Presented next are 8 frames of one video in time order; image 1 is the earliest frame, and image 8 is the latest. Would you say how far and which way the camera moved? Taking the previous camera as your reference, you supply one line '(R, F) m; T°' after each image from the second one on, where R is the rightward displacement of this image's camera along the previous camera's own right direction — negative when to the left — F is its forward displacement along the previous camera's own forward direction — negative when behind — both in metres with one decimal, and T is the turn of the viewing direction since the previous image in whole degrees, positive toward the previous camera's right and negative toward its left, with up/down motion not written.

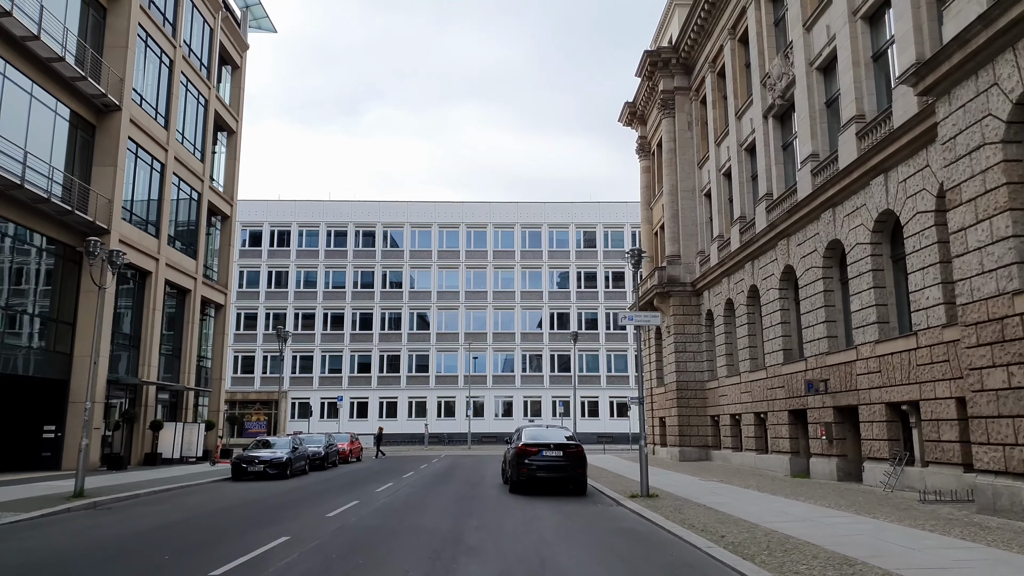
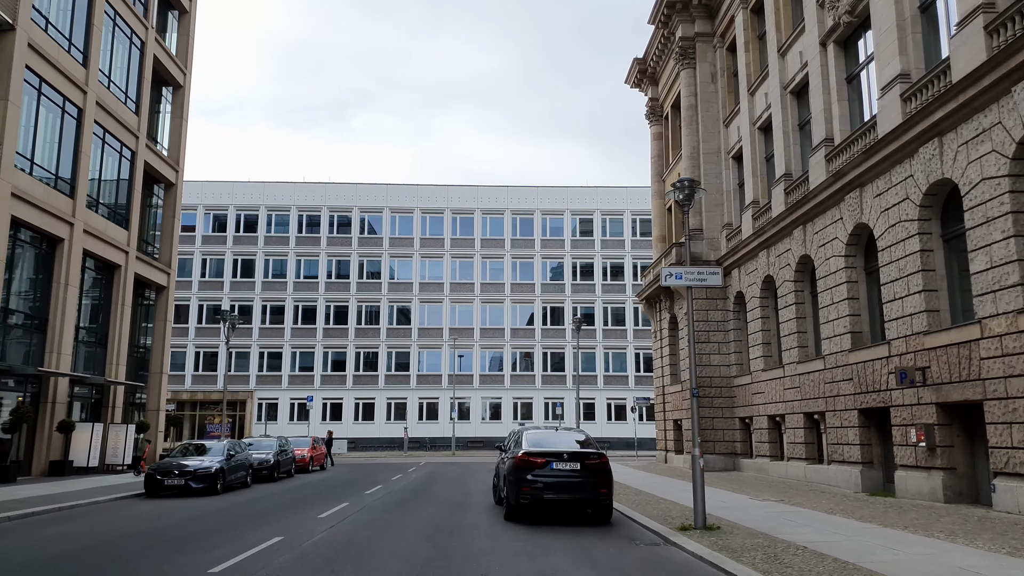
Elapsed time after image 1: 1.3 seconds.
(-0.2, +5.2) m; +1°
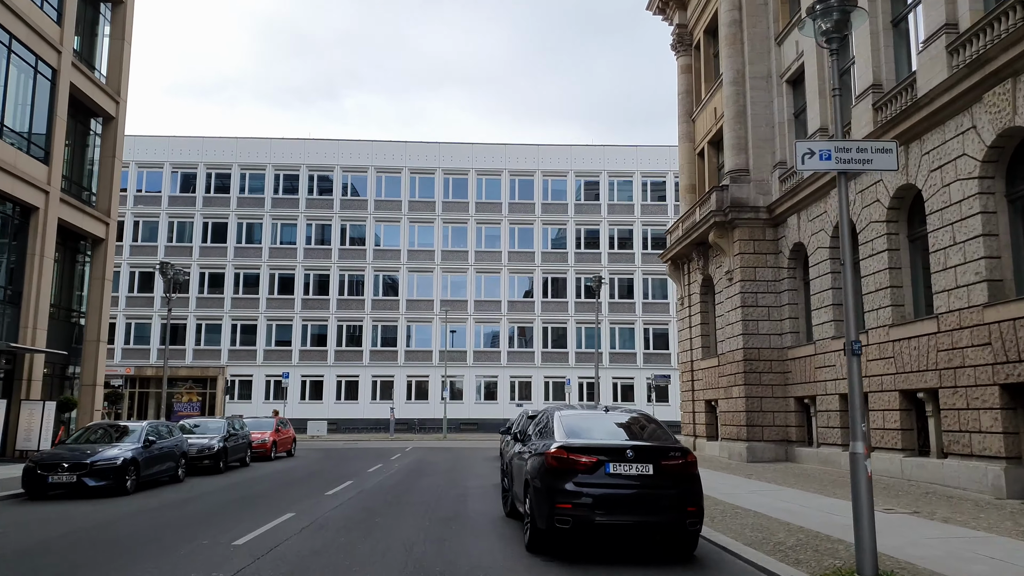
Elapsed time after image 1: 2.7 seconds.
(-0.4, +5.0) m; +1°
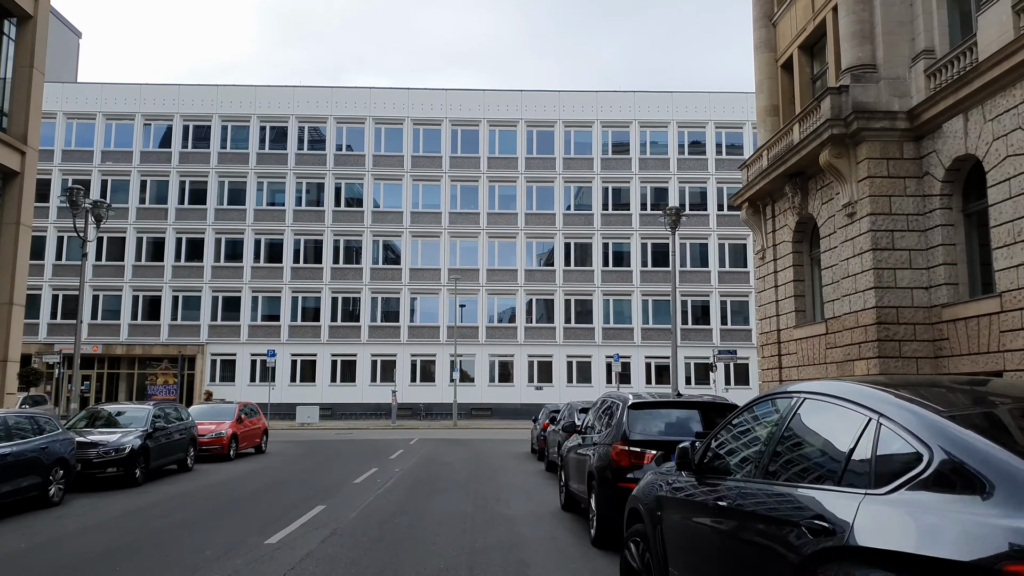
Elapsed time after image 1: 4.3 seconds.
(-0.8, +6.3) m; 0°
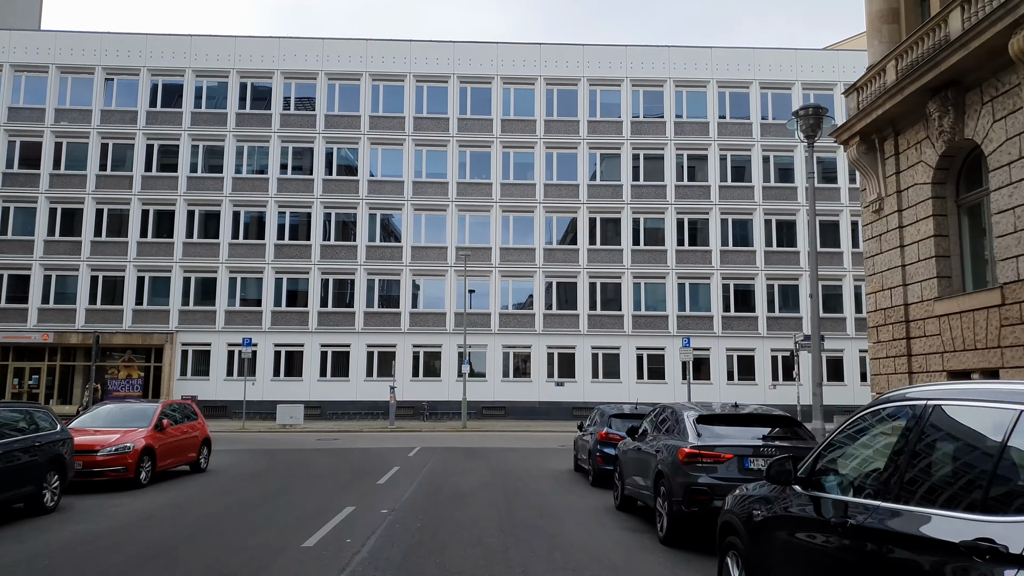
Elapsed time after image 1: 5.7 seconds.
(-0.7, +5.8) m; 0°
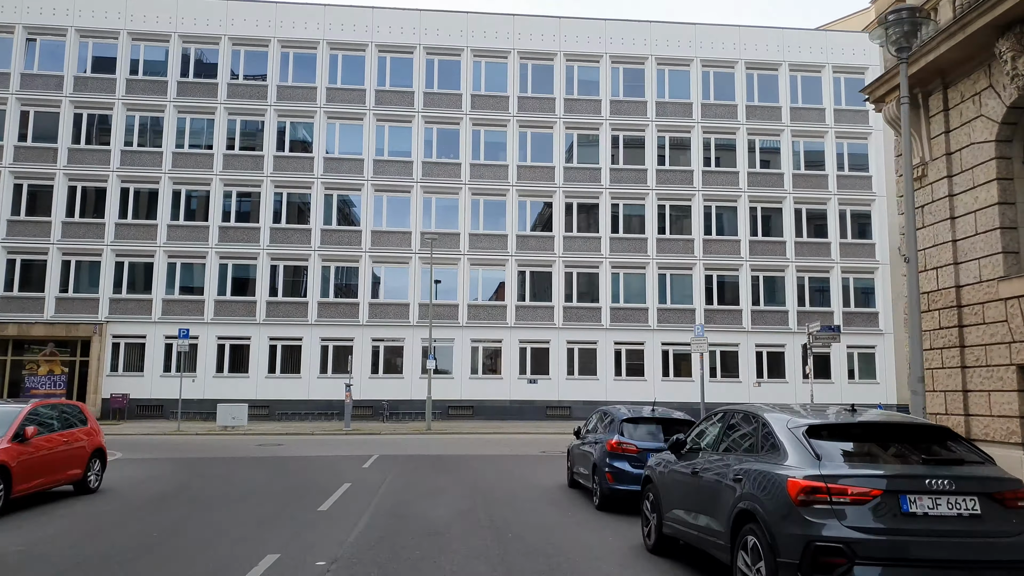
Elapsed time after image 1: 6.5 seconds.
(-0.3, +3.0) m; +3°
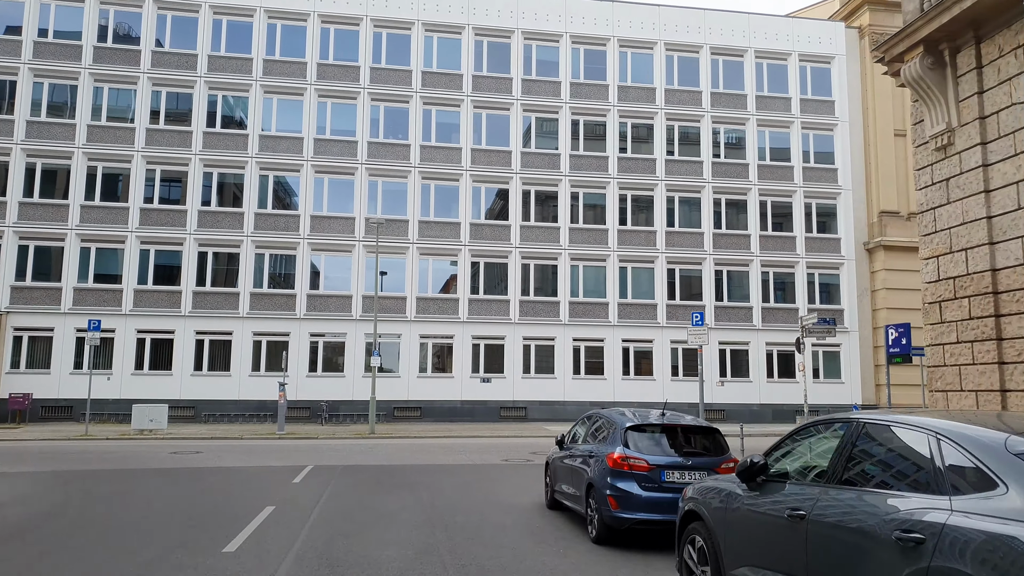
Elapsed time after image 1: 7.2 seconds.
(-0.3, +2.4) m; +4°
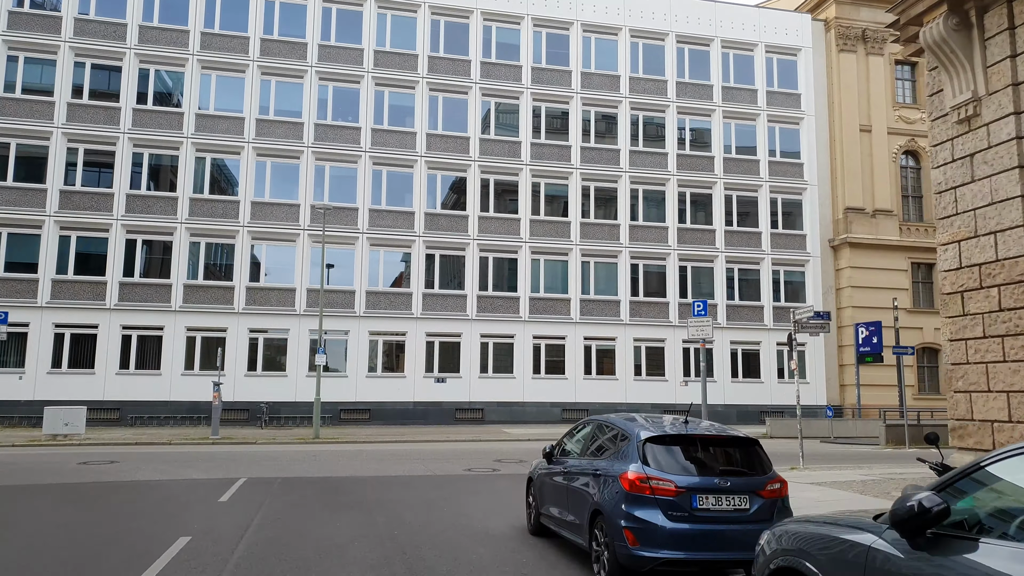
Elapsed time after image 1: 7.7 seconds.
(-0.3, +1.9) m; +4°
